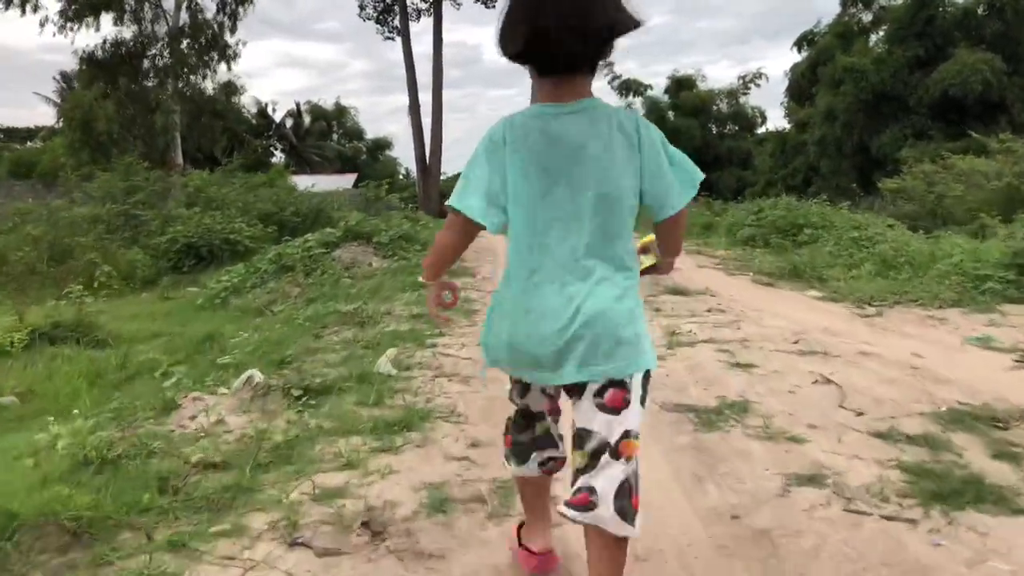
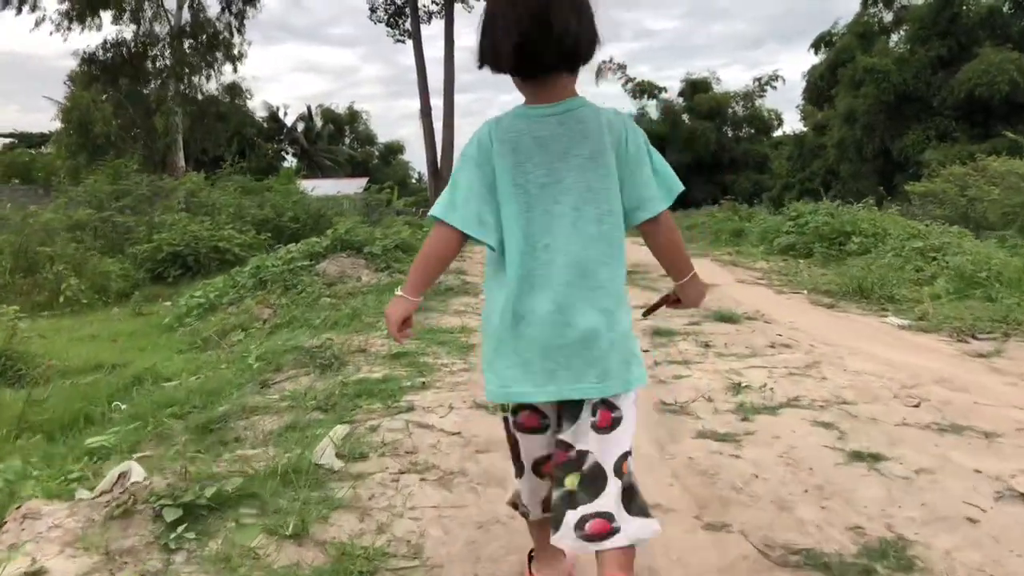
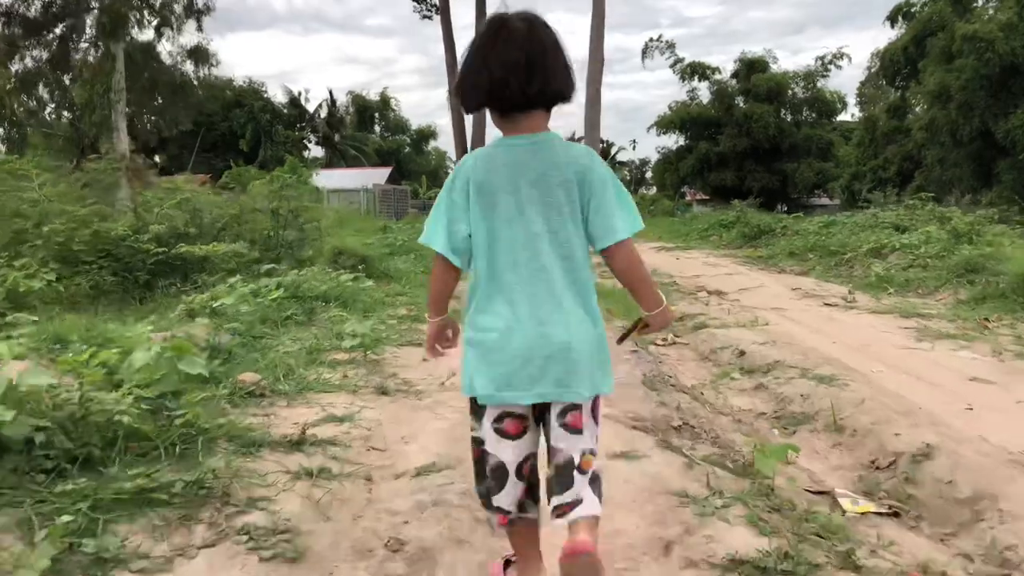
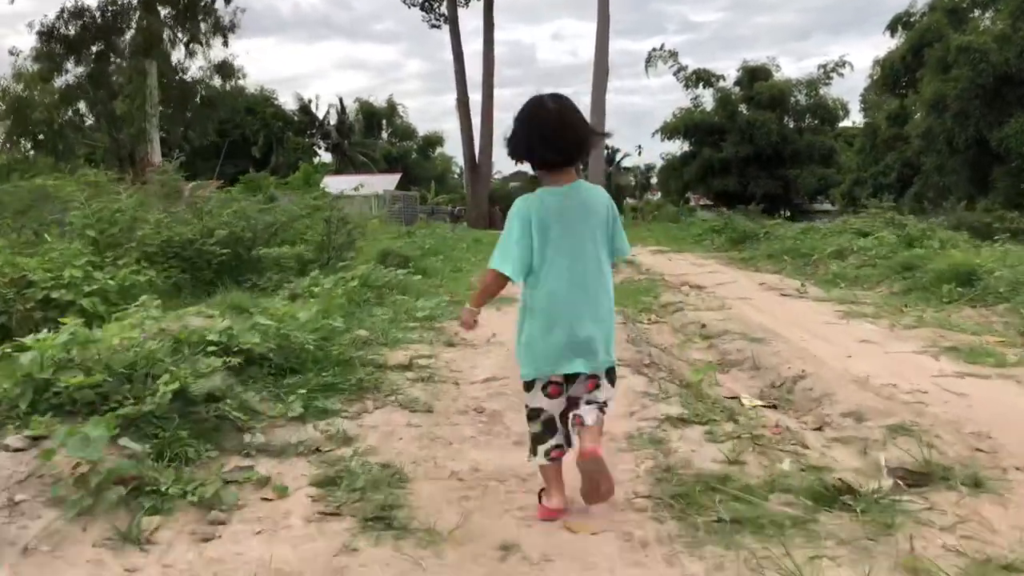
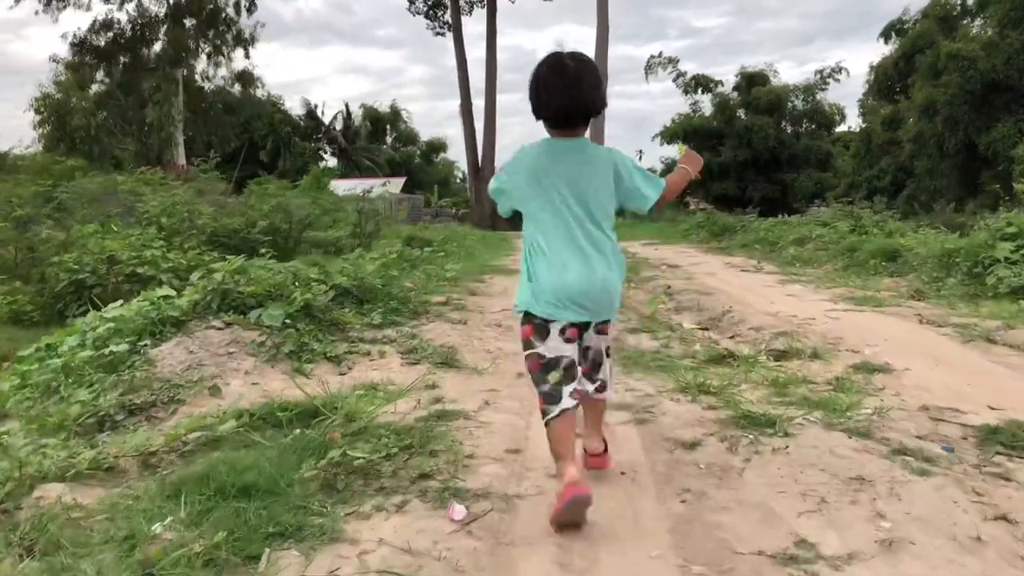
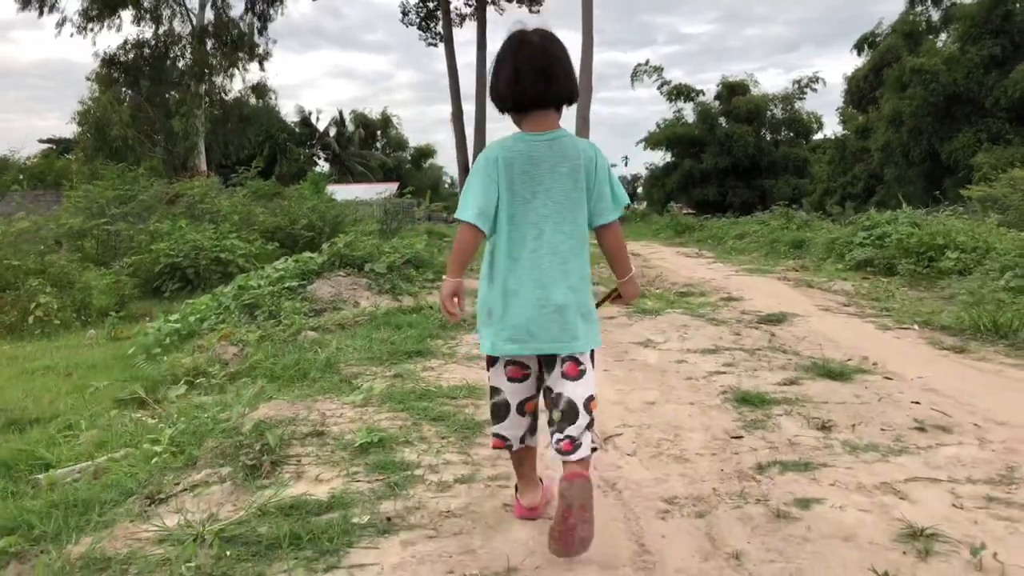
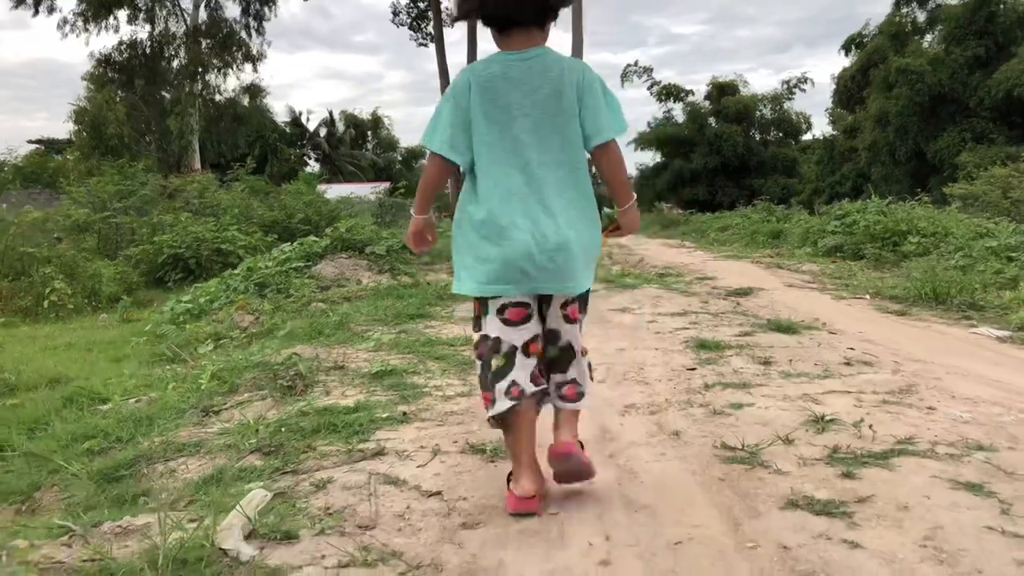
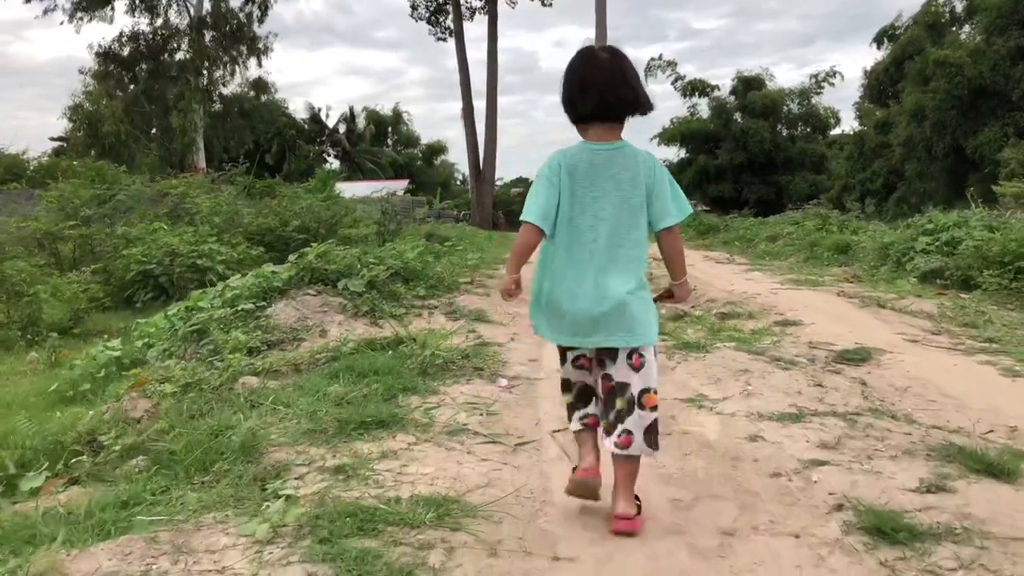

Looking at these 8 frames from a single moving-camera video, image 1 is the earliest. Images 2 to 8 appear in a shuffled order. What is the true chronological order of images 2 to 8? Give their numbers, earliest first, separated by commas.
2, 7, 6, 8, 5, 4, 3
